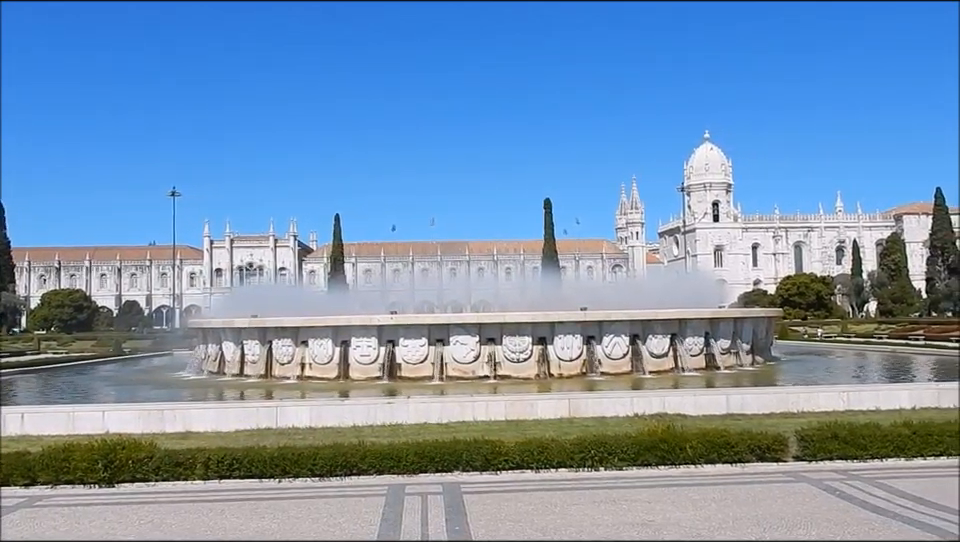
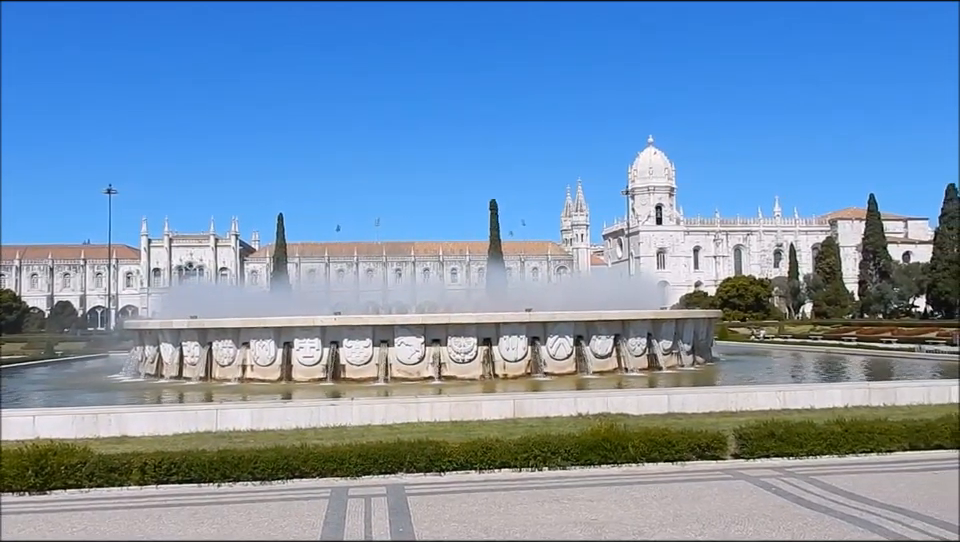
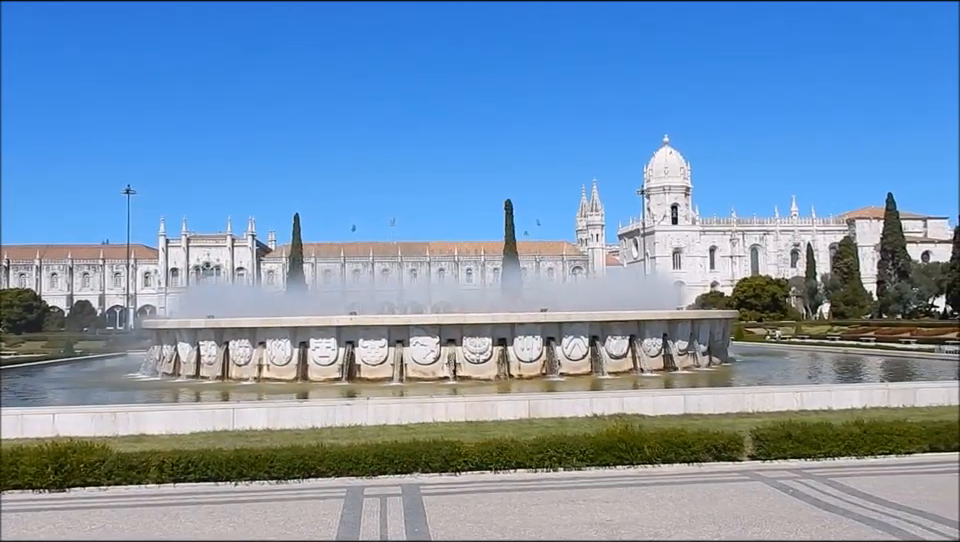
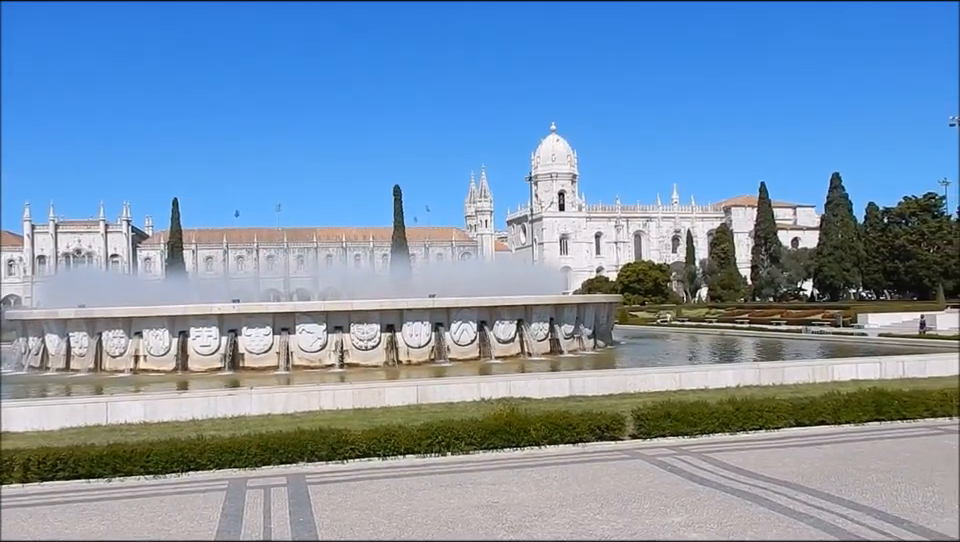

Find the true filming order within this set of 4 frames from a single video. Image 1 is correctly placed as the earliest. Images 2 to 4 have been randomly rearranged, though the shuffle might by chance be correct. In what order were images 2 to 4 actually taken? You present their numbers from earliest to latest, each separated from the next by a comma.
3, 2, 4
